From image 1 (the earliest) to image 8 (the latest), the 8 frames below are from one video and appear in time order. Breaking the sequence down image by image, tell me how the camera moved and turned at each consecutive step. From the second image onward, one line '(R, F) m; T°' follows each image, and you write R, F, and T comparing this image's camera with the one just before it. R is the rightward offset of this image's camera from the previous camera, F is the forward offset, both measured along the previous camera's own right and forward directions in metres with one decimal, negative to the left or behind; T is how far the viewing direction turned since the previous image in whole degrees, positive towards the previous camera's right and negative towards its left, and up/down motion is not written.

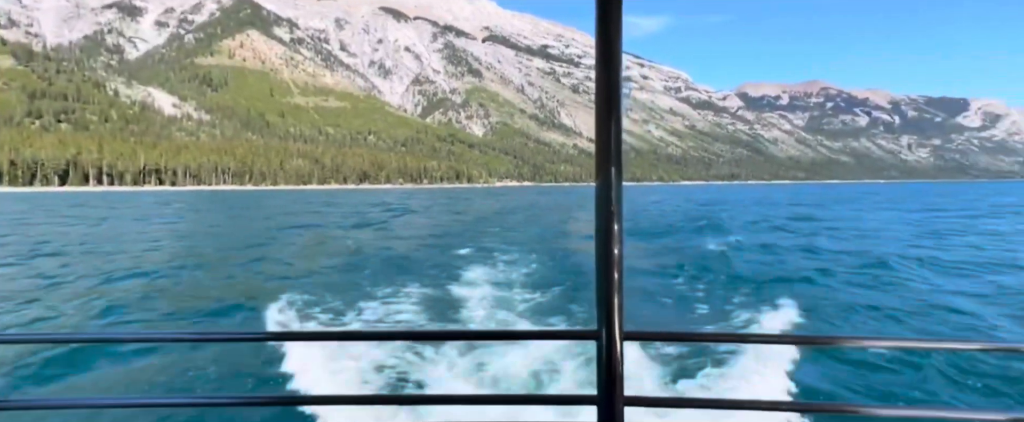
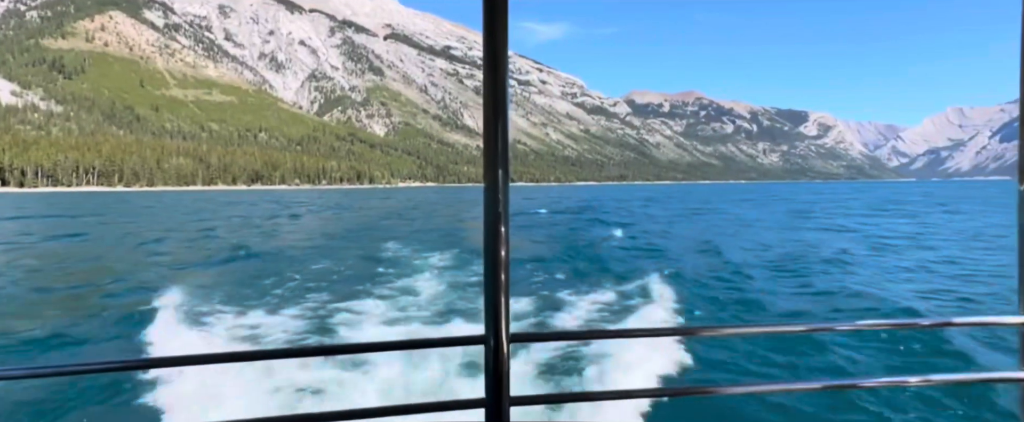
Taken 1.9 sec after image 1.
(+1.4, -1.7) m; +10°
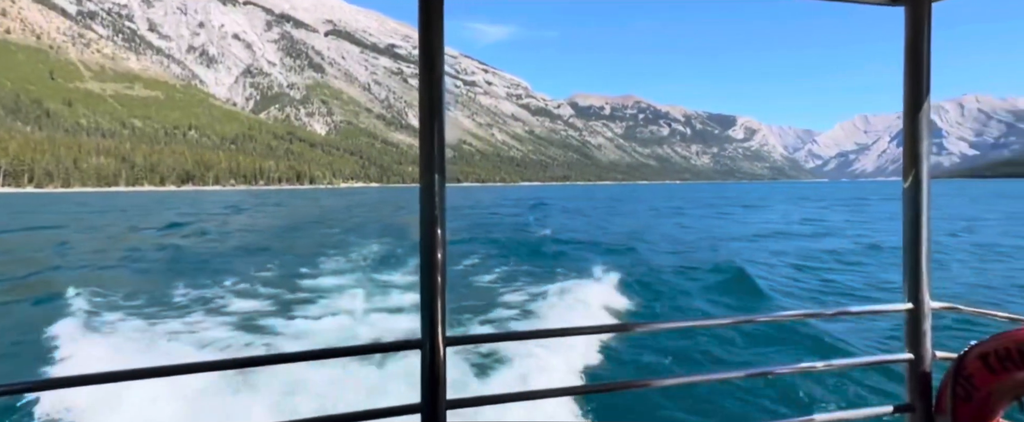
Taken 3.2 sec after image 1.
(+0.3, -0.7) m; +5°
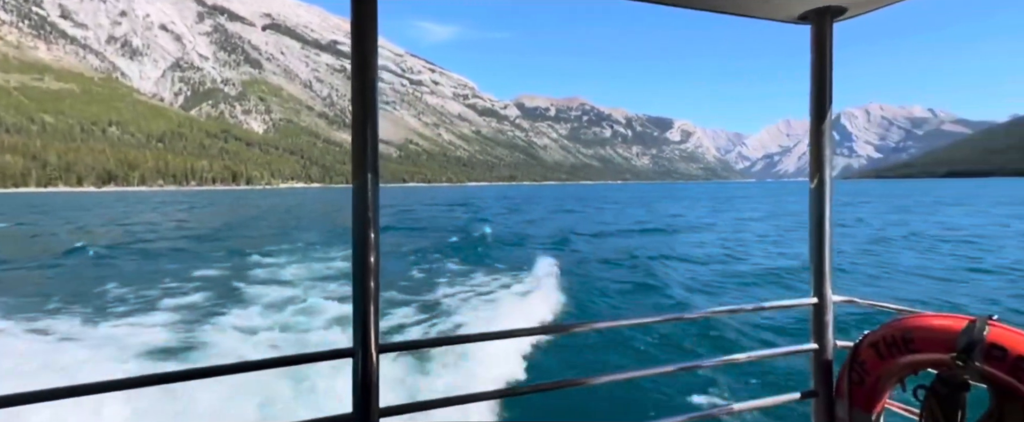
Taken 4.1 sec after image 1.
(-0.2, +0.2) m; +5°
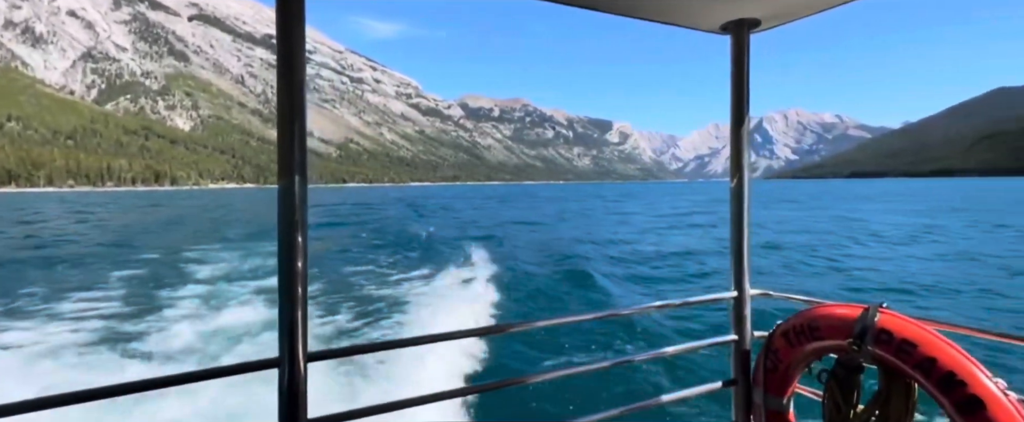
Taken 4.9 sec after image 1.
(-0.1, +0.1) m; +6°
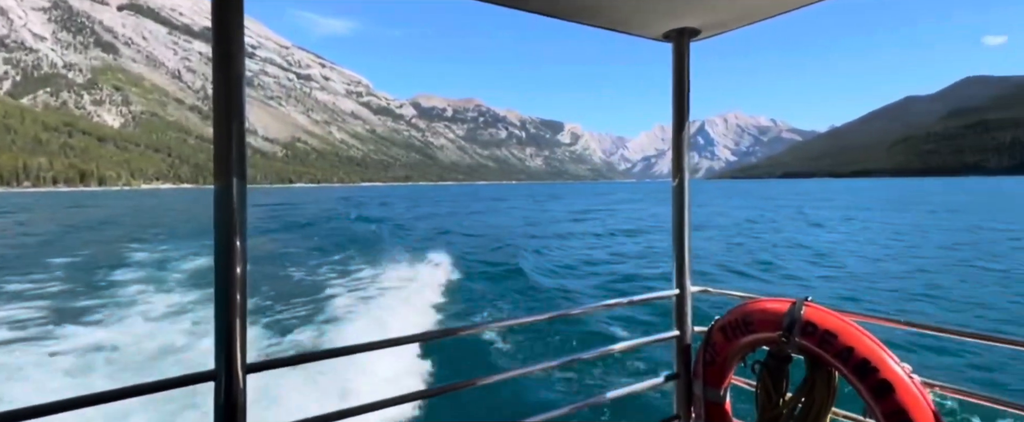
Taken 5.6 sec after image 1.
(-0.1, +0.2) m; +5°
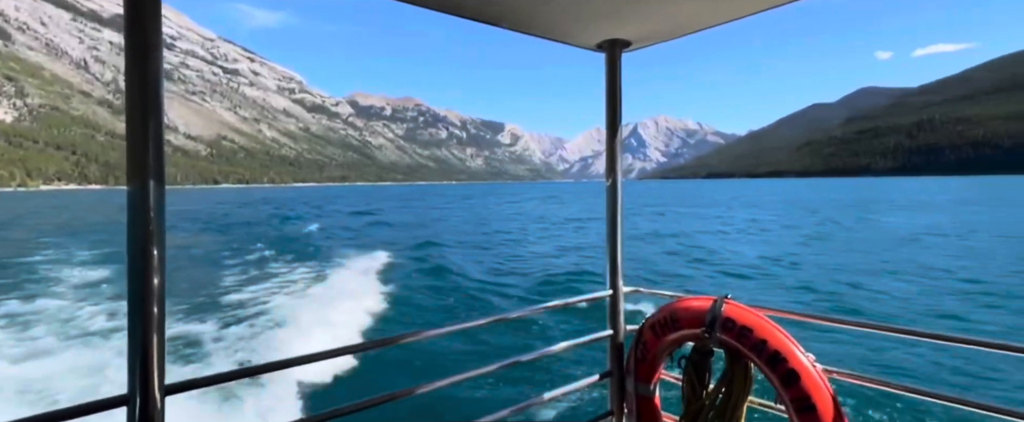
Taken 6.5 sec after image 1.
(-0.2, +0.4) m; +6°
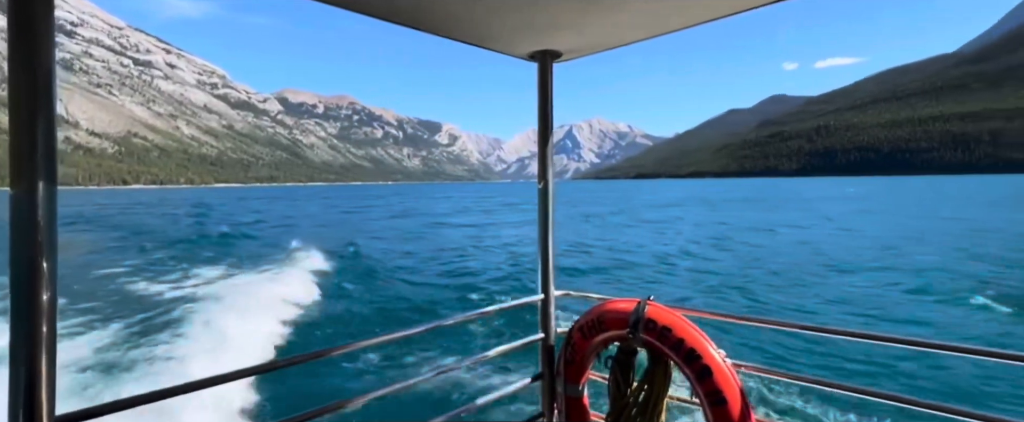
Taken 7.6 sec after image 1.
(-0.3, +0.8) m; +6°
